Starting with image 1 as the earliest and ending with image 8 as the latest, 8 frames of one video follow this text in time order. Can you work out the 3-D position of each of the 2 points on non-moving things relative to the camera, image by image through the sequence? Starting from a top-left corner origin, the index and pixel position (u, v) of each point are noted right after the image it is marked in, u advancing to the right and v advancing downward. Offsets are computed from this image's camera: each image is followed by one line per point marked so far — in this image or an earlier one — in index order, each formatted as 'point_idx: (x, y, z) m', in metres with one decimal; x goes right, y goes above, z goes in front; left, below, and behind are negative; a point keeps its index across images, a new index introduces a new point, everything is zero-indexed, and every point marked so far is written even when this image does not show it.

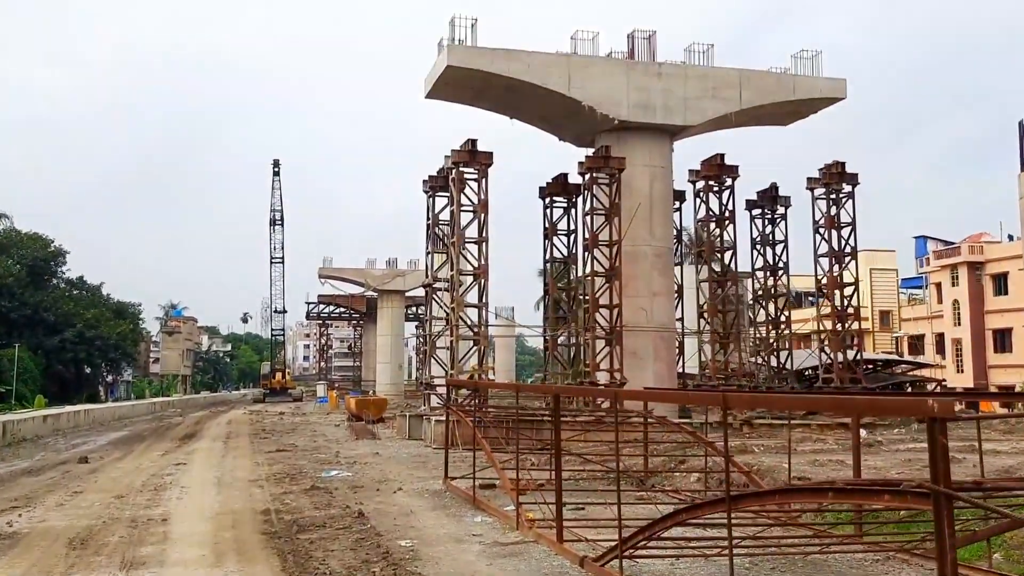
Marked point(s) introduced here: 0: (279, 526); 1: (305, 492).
0: (-2.9, -3.0, +12.5) m
1: (-3.3, -3.3, +16.2) m
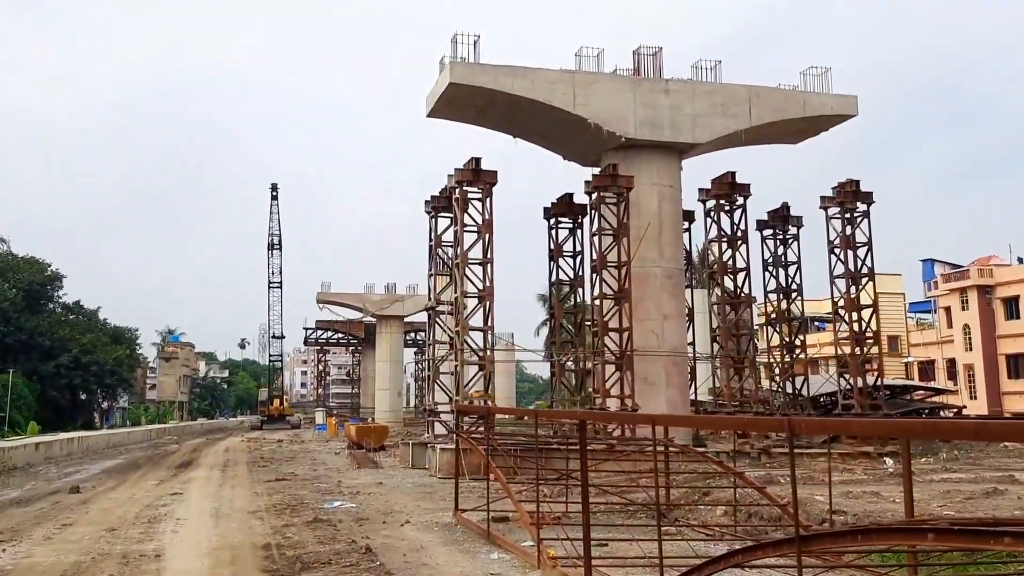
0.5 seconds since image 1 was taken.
0: (-2.7, -3.2, +11.6) m
1: (-3.1, -3.6, +15.3) m
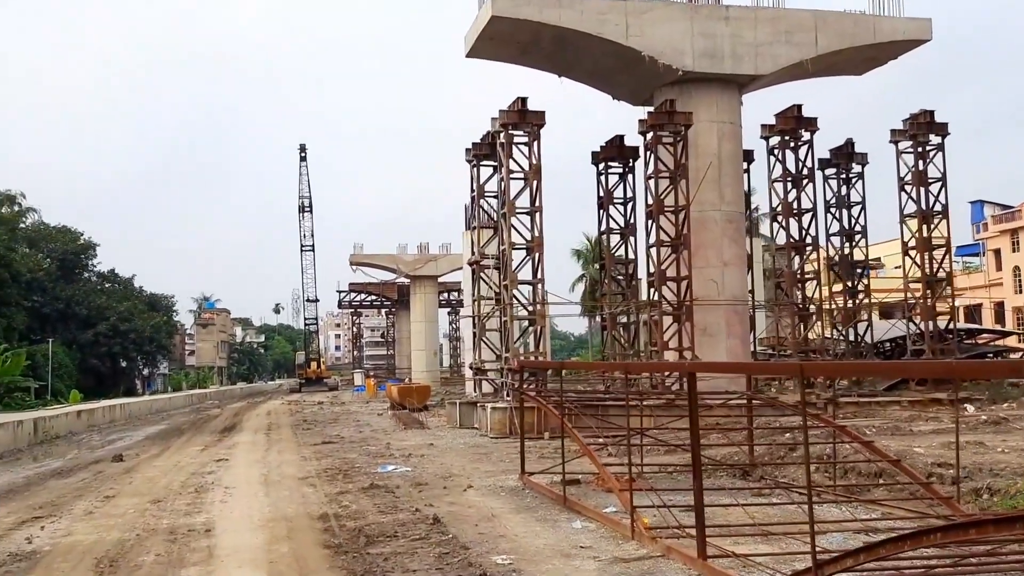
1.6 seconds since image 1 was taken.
0: (-1.8, -2.6, +10.5) m
1: (-2.1, -2.9, +14.2) m
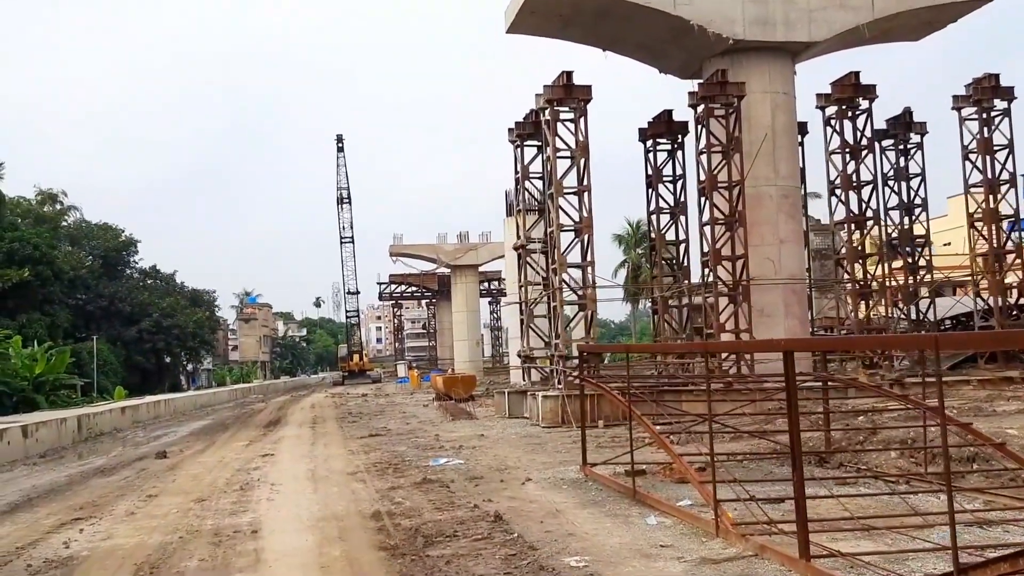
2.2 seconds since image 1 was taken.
0: (-1.1, -2.4, +9.8) m
1: (-1.3, -2.7, +13.5) m
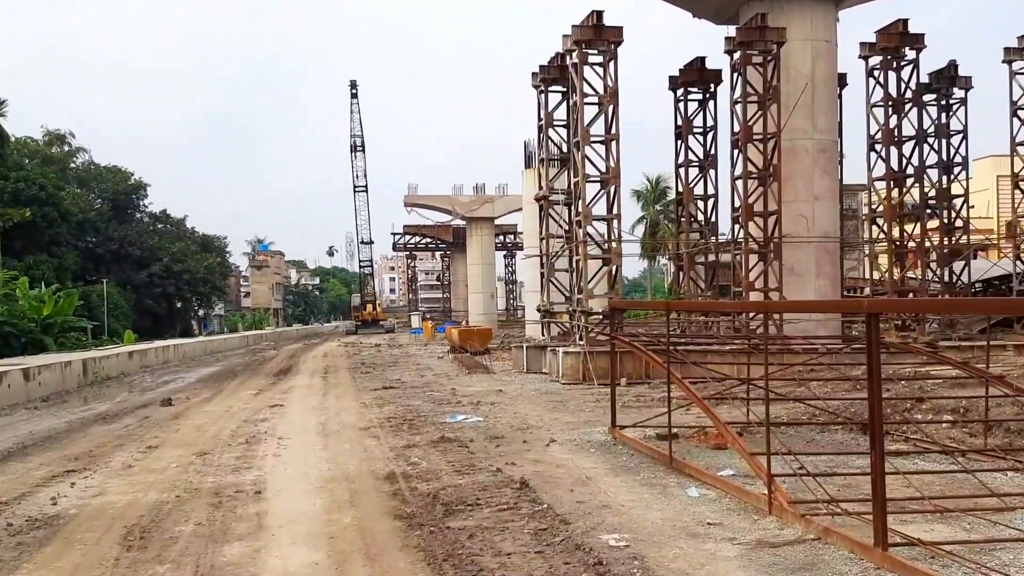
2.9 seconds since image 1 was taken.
0: (-0.9, -1.9, +8.9) m
1: (-1.0, -2.0, +12.6) m
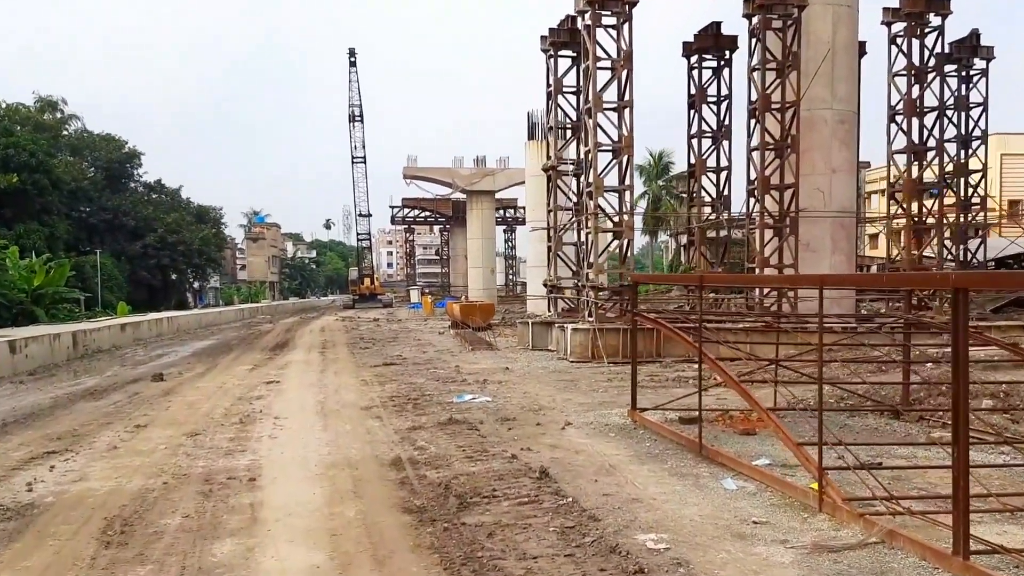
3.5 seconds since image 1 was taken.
0: (-0.7, -1.7, +8.1) m
1: (-0.8, -1.6, +11.8) m
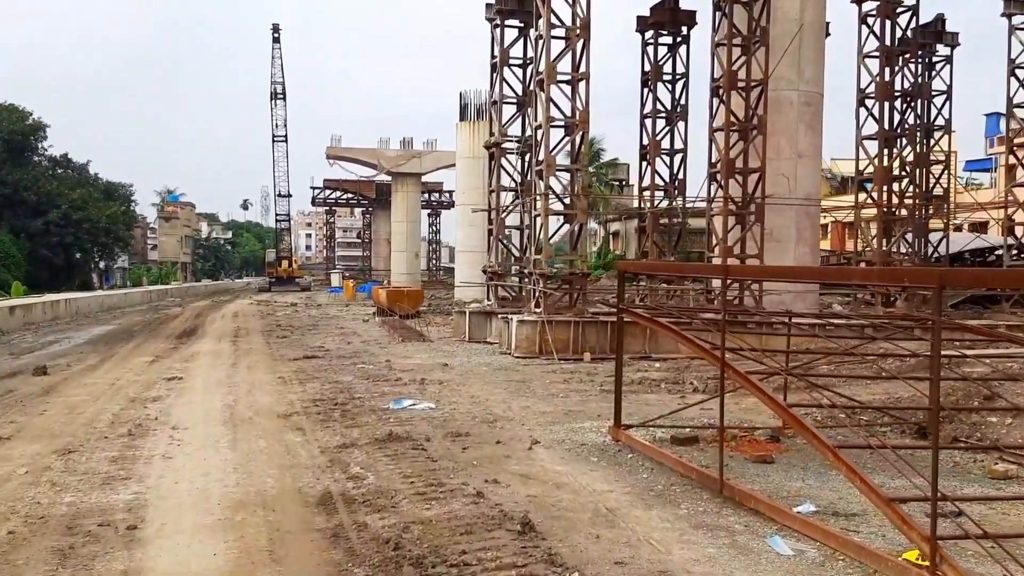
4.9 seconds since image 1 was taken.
0: (-0.9, -1.6, +5.9) m
1: (-1.3, -1.5, +9.6) m
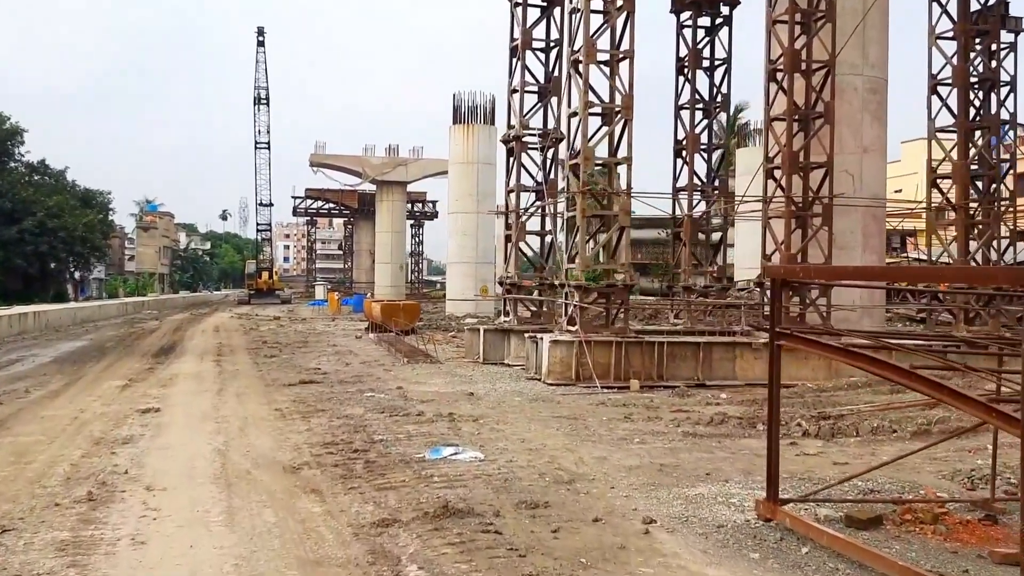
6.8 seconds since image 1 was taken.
0: (0.0, -1.7, +3.2) m
1: (-0.5, -1.6, +6.9) m
